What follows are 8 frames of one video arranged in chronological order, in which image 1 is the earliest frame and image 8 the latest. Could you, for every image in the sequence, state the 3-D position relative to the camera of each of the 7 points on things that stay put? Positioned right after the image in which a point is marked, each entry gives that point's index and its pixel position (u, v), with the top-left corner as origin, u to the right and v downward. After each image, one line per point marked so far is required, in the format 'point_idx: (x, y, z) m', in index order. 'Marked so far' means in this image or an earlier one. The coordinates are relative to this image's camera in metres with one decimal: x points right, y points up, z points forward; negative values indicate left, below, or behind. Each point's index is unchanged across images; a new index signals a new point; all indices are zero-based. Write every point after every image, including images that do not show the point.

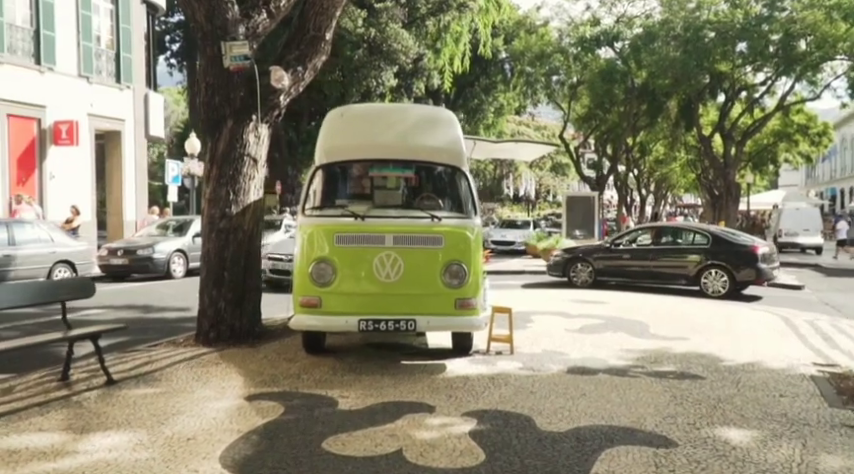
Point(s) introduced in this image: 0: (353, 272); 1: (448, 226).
0: (-0.7, -0.3, +7.9) m
1: (+0.2, +0.1, +8.0) m
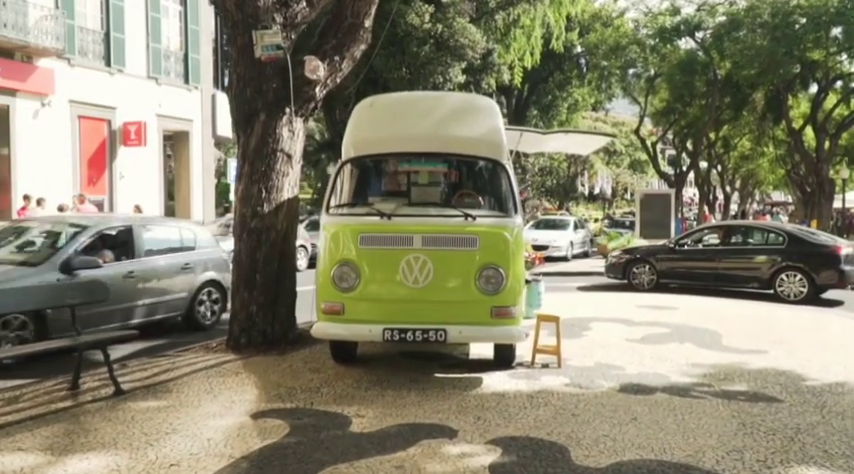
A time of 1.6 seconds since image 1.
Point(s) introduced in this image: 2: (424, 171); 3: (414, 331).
0: (-0.4, -0.3, +7.2) m
1: (+0.5, +0.1, +7.2) m
2: (-0.1, +0.6, +7.8) m
3: (-0.1, -0.8, +7.1) m
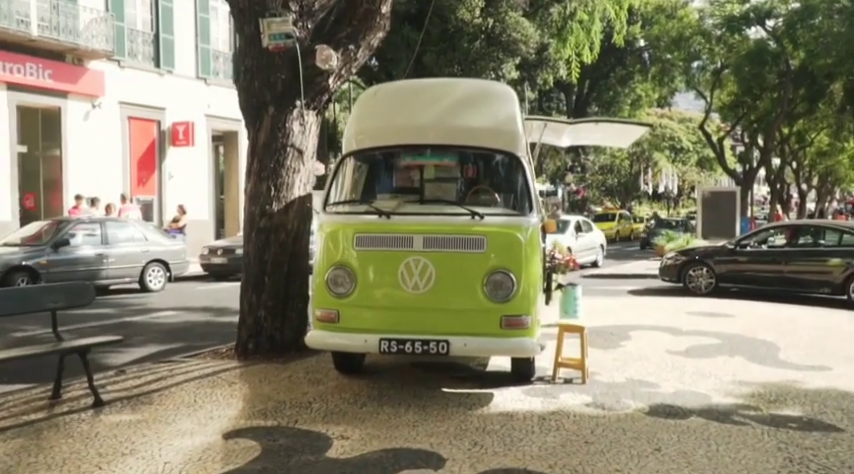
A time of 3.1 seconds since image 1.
0: (-0.4, -0.3, +6.5) m
1: (+0.5, +0.1, +6.5) m
2: (0.0, +0.6, +7.1) m
3: (-0.1, -0.8, +6.4) m
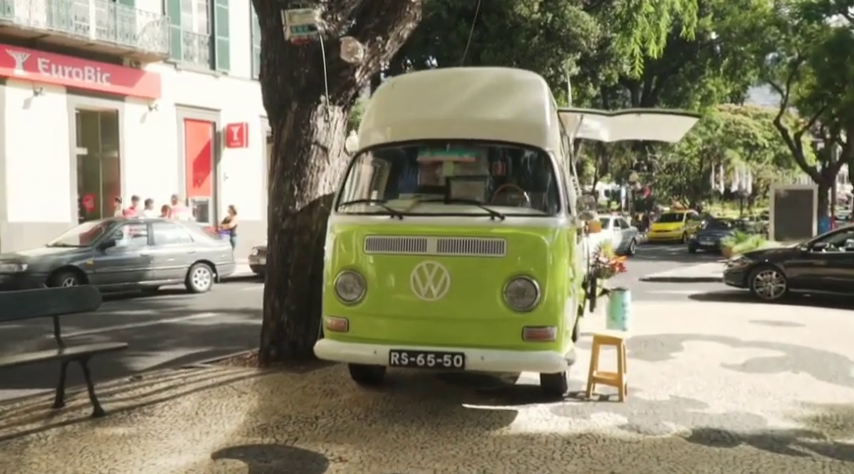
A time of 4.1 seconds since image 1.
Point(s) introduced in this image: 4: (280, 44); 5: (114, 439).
0: (-0.3, -0.3, +6.0) m
1: (+0.6, +0.1, +5.9) m
2: (+0.2, +0.6, +6.6) m
3: (0.0, -0.8, +5.9) m
4: (-1.5, +1.9, +8.2) m
5: (-2.1, -1.3, +5.5) m
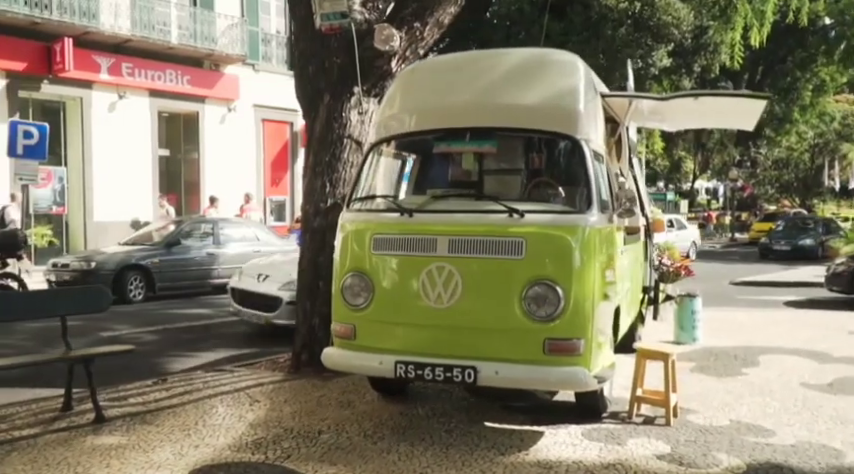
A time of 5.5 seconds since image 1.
0: (-0.2, -0.3, +5.4) m
1: (+0.7, +0.1, +5.2) m
2: (+0.3, +0.6, +5.9) m
3: (0.0, -0.8, +5.3) m
4: (-1.1, +1.9, +7.8) m
5: (-2.0, -1.3, +5.2) m
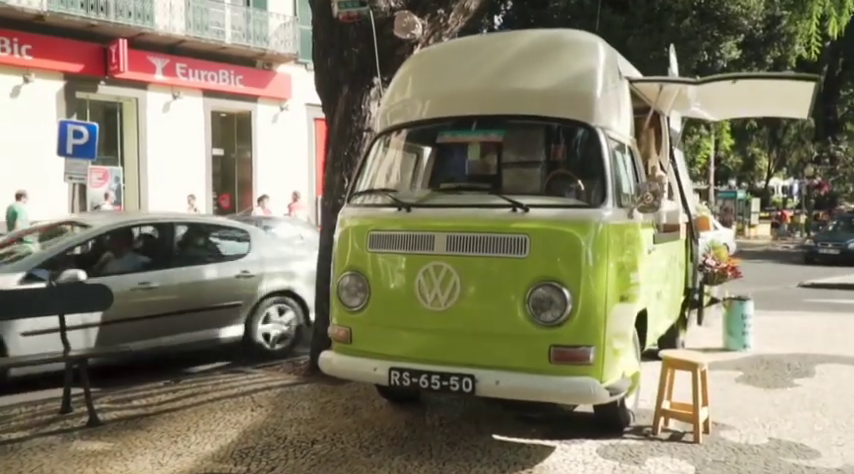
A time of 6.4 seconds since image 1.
0: (-0.2, -0.3, +5.0) m
1: (+0.6, +0.1, +4.7) m
2: (+0.4, +0.6, +5.5) m
3: (0.0, -0.8, +4.9) m
4: (-0.9, +1.9, +7.5) m
5: (-2.0, -1.3, +5.0) m
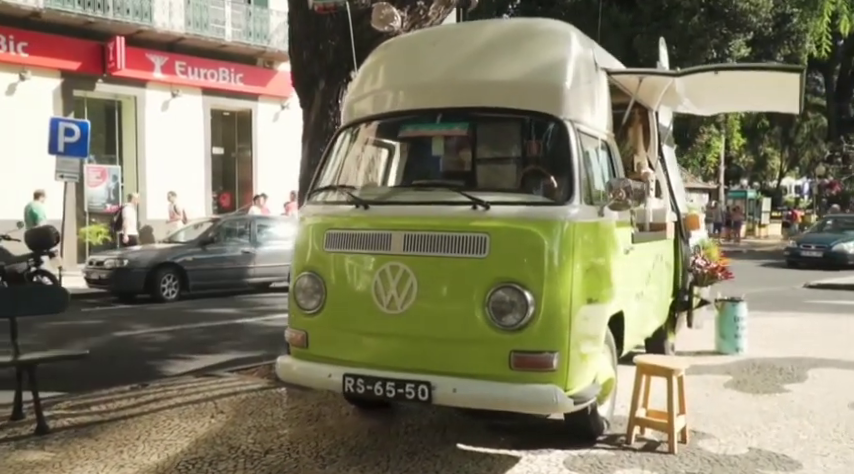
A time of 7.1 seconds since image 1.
0: (-0.4, -0.3, +4.8) m
1: (+0.4, +0.1, +4.4) m
2: (+0.1, +0.6, +5.2) m
3: (-0.2, -0.8, +4.6) m
4: (-1.1, +1.9, +7.2) m
5: (-2.3, -1.3, +4.7) m
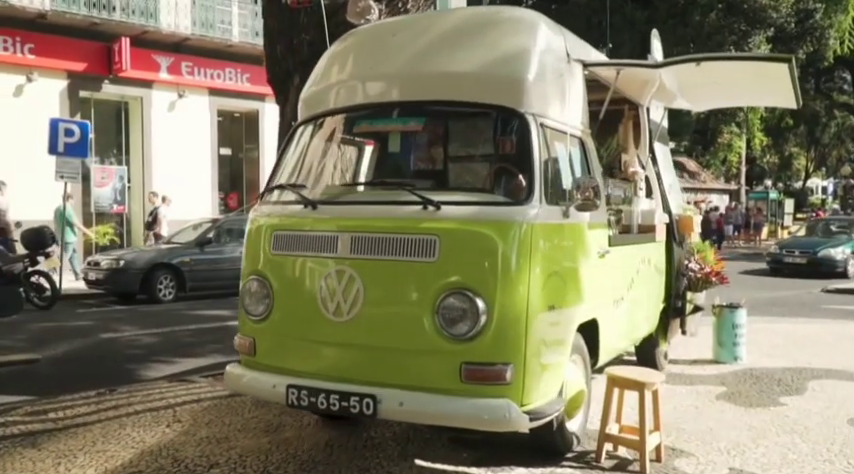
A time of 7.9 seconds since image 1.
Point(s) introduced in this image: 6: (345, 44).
0: (-0.7, -0.3, +4.5) m
1: (+0.1, +0.1, +4.1) m
2: (-0.1, +0.6, +4.9) m
3: (-0.5, -0.8, +4.3) m
4: (-1.2, +1.9, +7.0) m
5: (-2.5, -1.3, +4.5) m
6: (-0.5, +1.2, +5.4) m
